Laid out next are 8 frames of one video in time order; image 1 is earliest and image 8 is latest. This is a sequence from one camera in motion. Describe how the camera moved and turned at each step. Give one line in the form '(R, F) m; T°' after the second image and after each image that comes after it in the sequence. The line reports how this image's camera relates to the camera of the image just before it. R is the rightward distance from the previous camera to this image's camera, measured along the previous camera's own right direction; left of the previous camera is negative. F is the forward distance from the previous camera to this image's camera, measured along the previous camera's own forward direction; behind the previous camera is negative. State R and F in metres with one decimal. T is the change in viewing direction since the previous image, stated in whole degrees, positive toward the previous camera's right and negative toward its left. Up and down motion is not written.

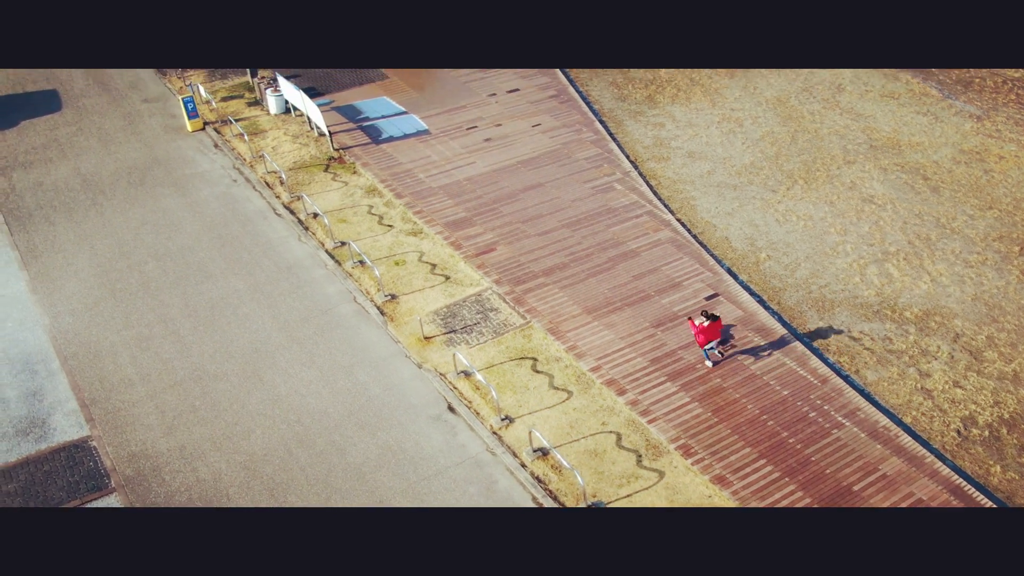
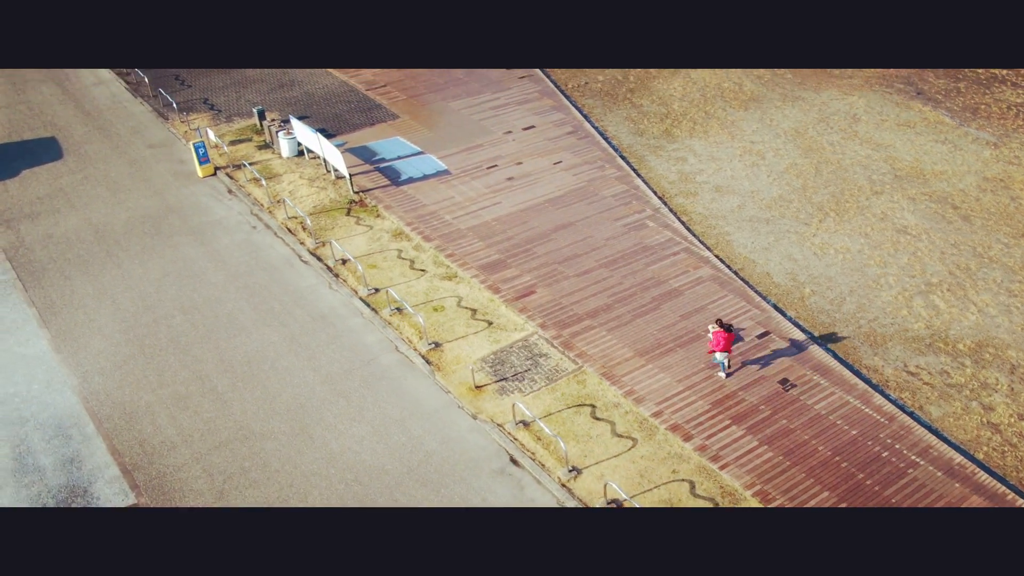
(-1.3, +0.4) m; +2°
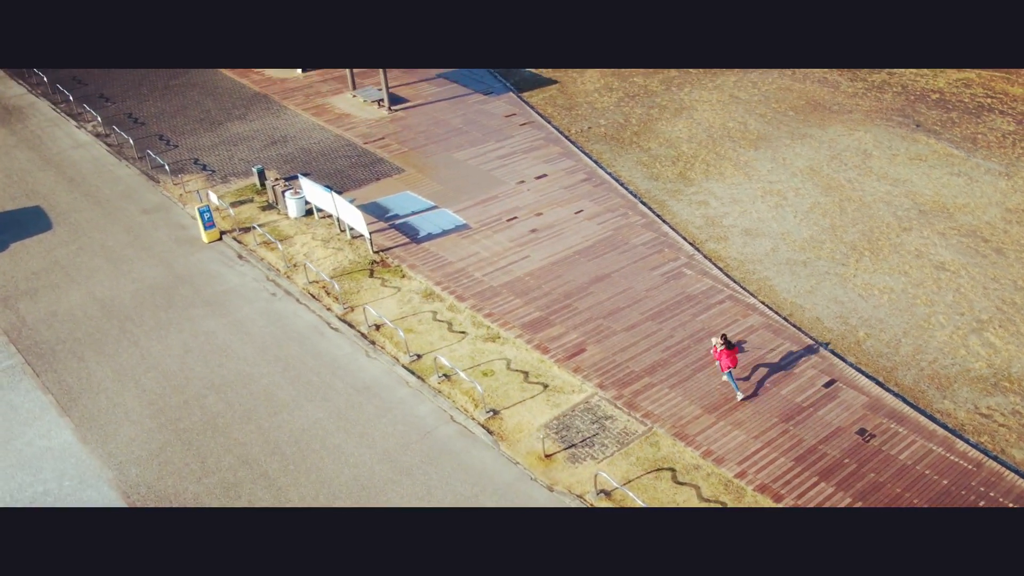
(-1.7, +0.7) m; +4°
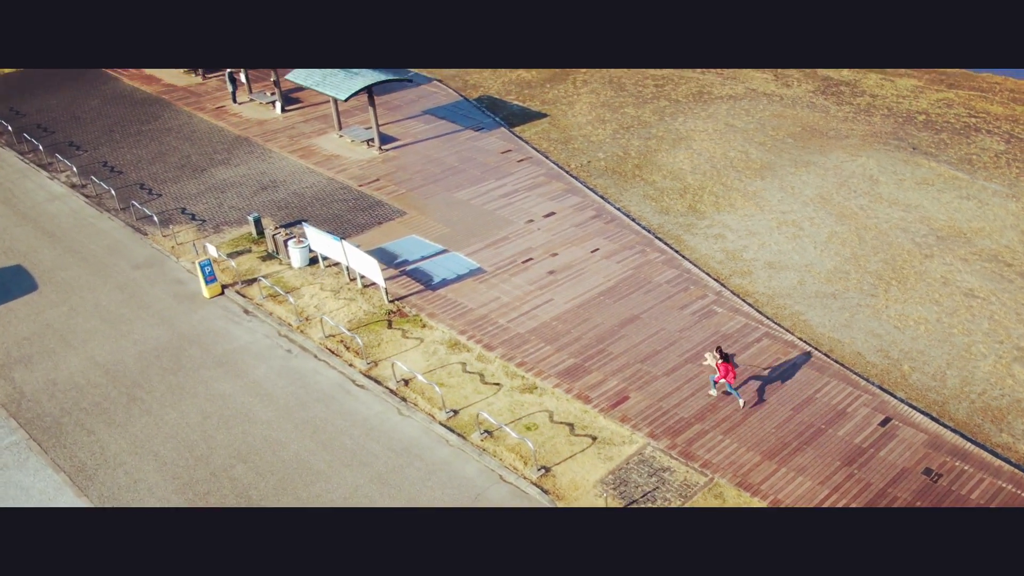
(-1.4, +0.6) m; +3°
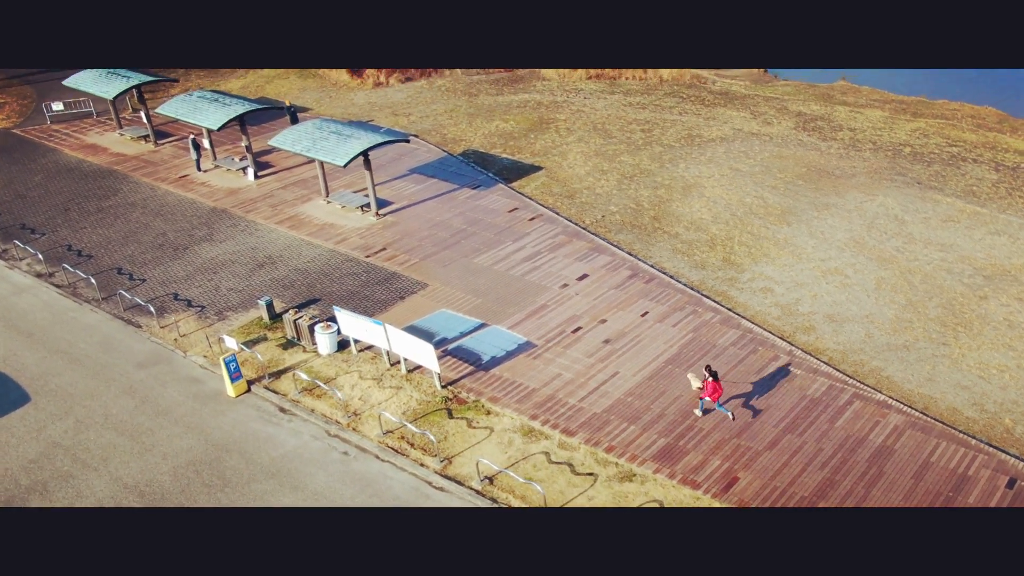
(-2.6, +1.3) m; +6°
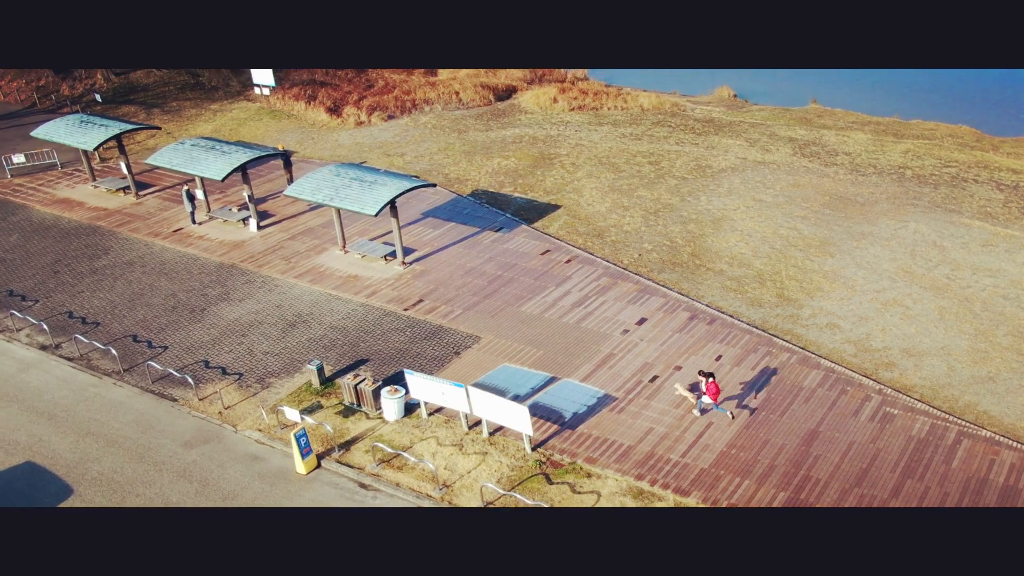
(-2.6, +0.9) m; +5°
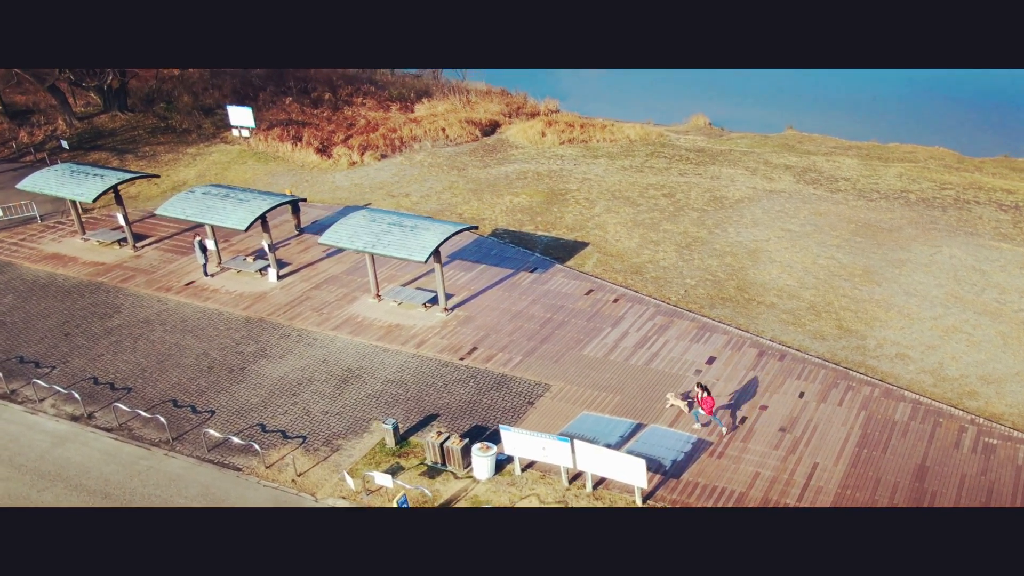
(-2.7, +0.7) m; +5°
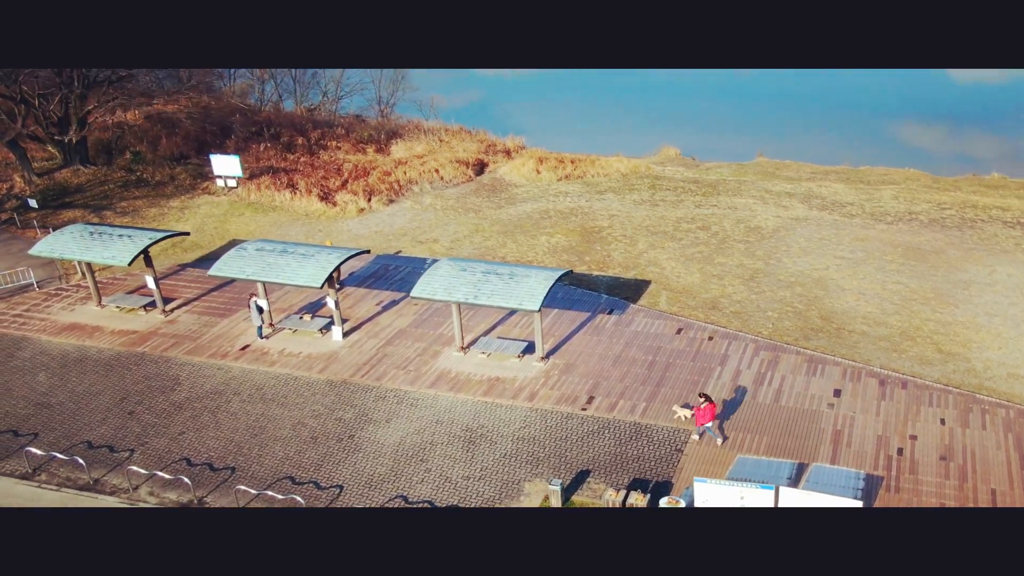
(-4.5, +1.0) m; +8°
